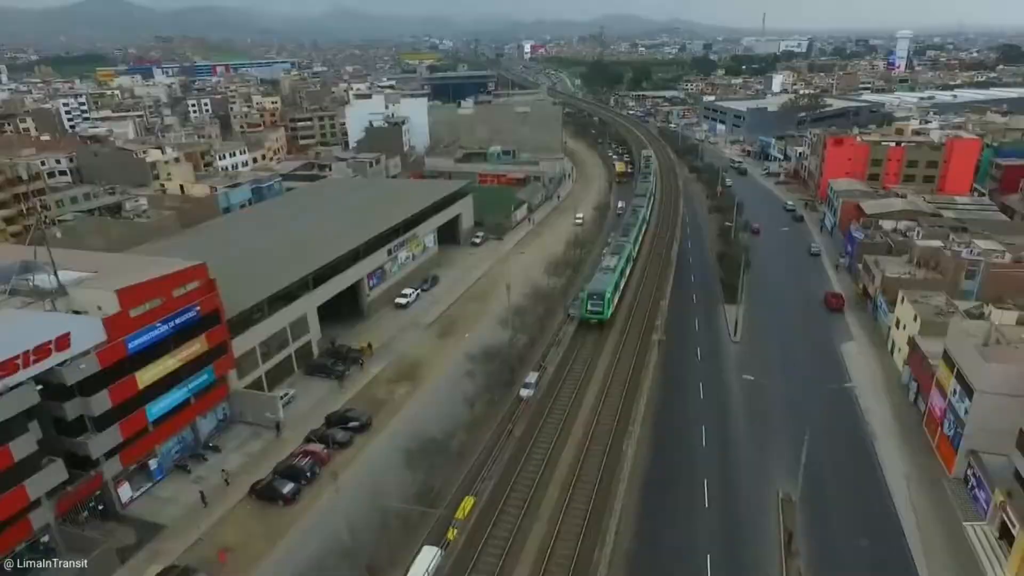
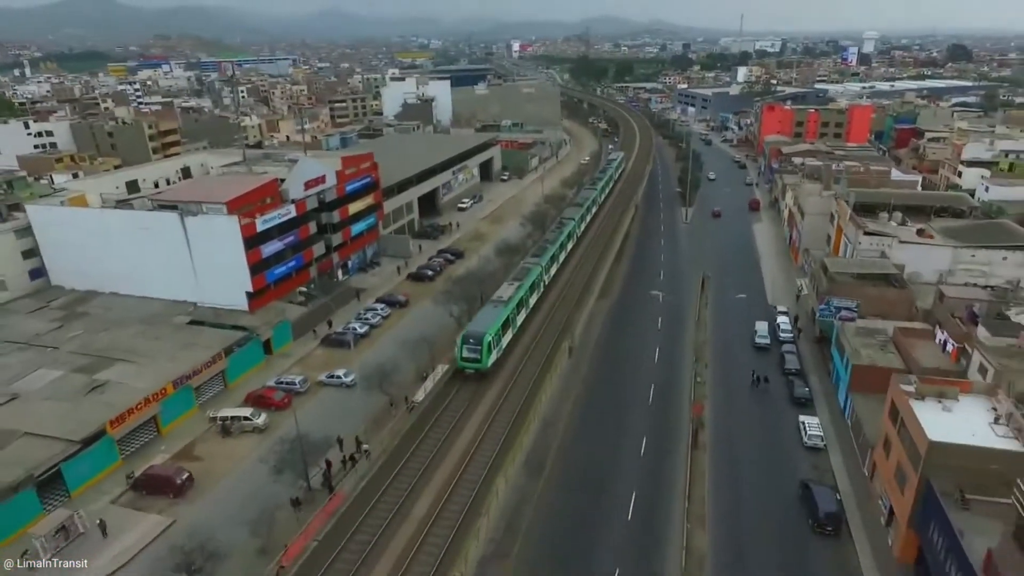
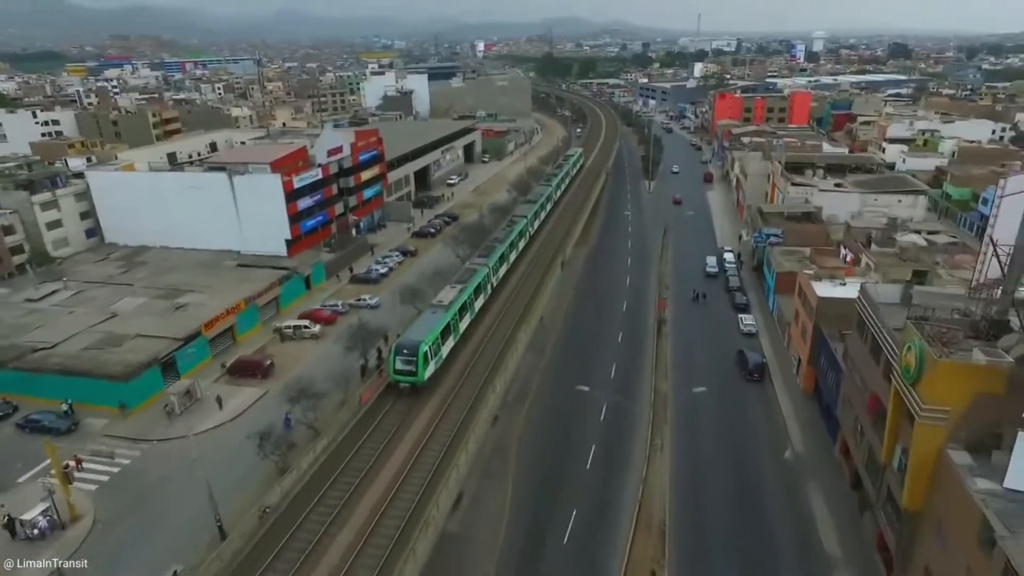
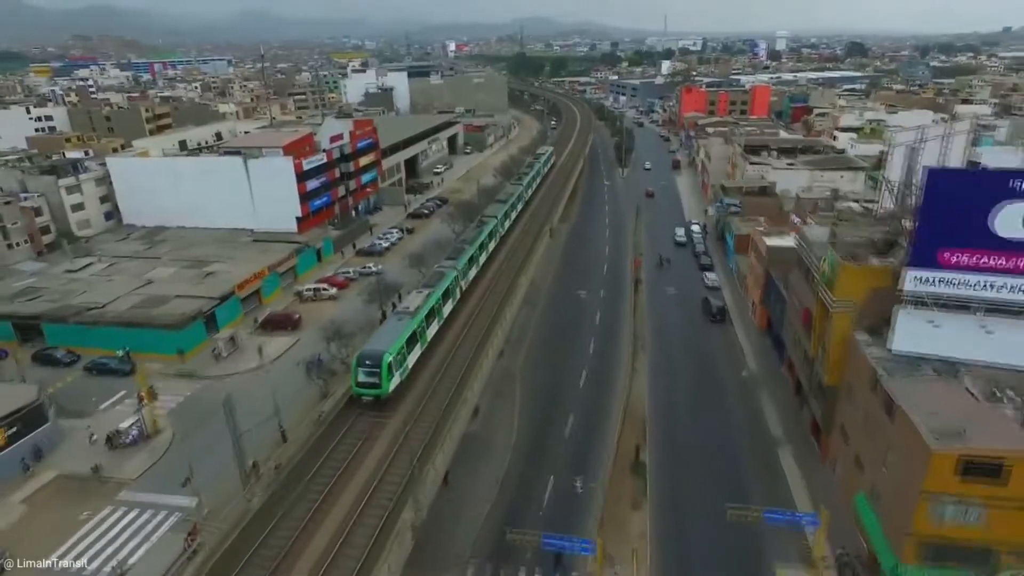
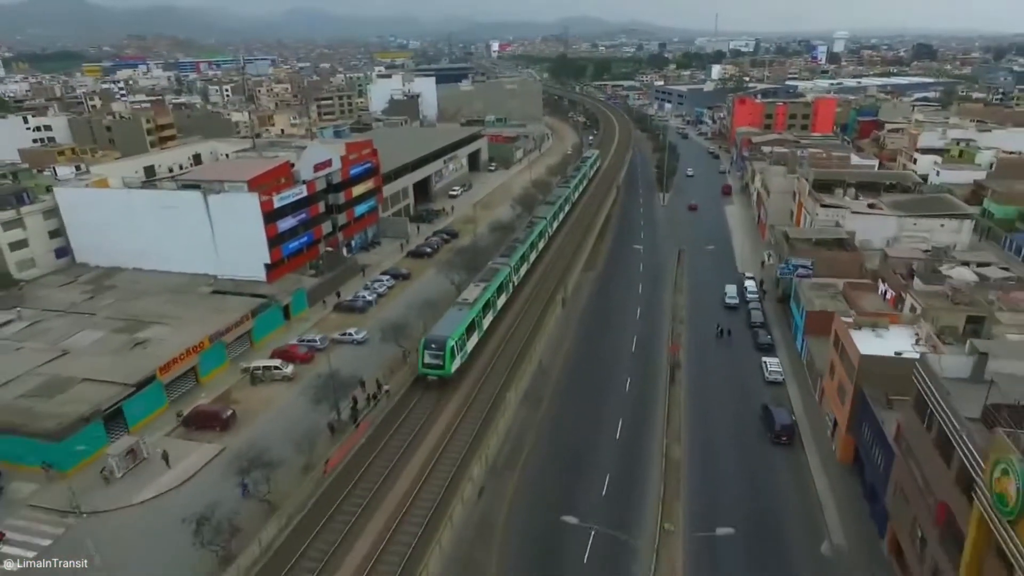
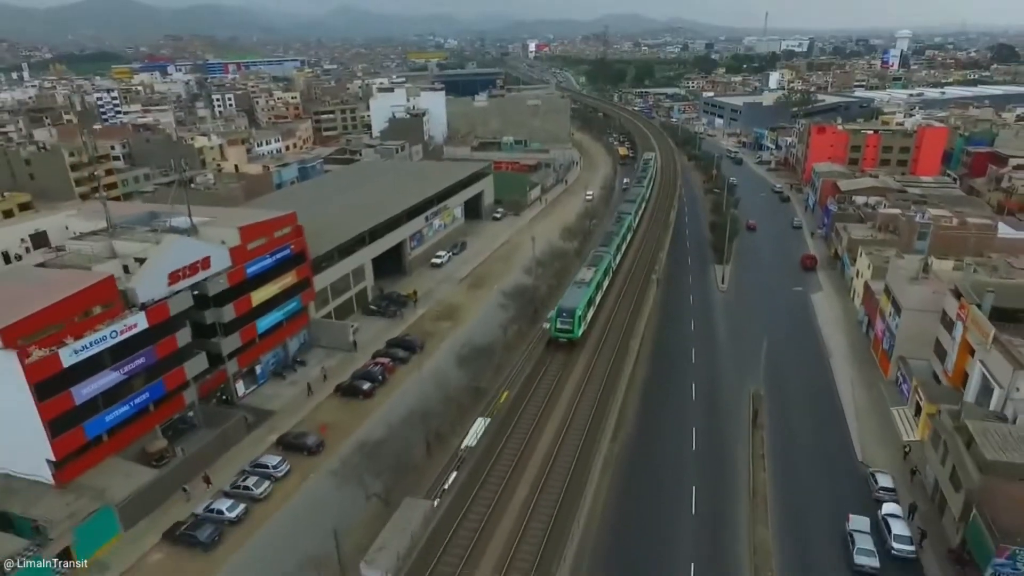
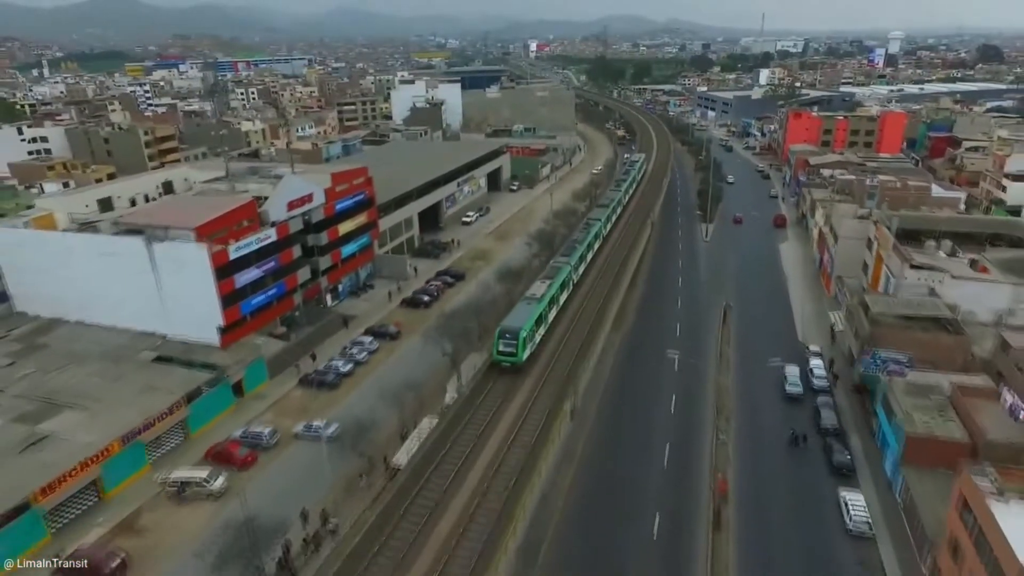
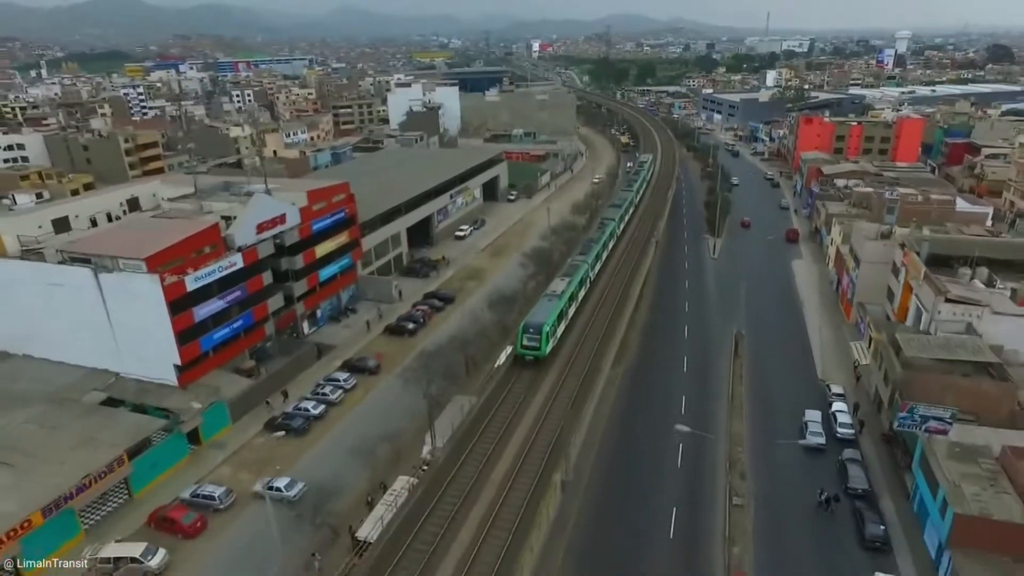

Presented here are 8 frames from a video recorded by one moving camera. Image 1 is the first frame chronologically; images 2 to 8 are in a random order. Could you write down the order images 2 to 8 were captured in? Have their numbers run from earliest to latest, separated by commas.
6, 8, 7, 2, 5, 3, 4
